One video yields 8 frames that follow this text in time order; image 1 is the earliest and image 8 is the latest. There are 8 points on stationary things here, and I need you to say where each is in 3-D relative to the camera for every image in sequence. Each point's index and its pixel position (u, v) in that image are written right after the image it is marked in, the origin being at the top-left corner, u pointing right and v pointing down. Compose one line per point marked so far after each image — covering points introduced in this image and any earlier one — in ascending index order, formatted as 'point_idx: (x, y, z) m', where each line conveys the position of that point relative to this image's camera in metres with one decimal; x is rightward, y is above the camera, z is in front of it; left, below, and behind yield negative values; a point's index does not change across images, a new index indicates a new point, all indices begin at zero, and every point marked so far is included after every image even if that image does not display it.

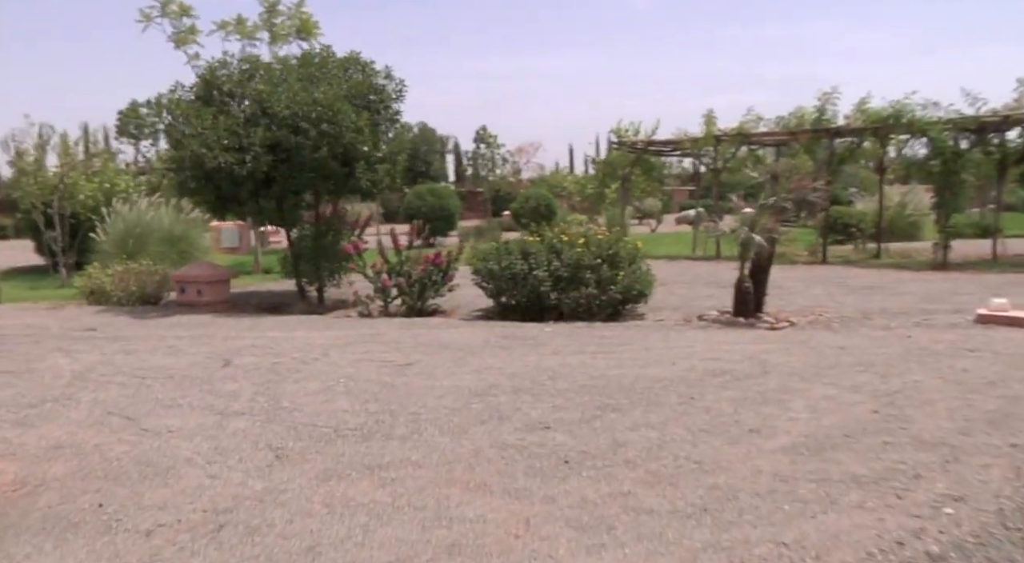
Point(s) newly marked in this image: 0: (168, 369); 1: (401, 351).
0: (-2.7, -0.7, +5.5) m
1: (-1.1, -0.7, +7.1) m
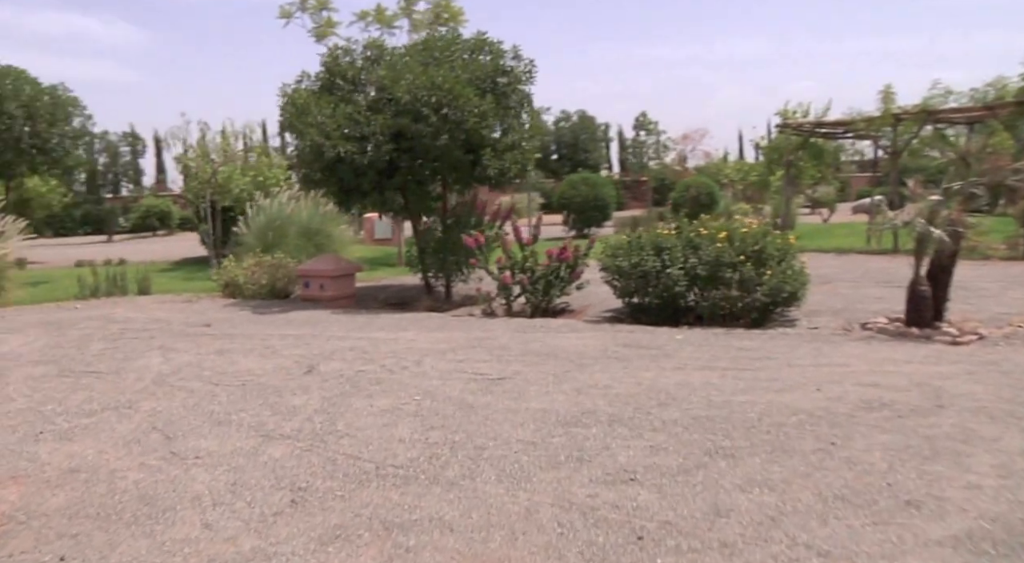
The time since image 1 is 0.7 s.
0: (-2.0, -0.7, +5.3) m
1: (-0.1, -0.7, +6.5) m
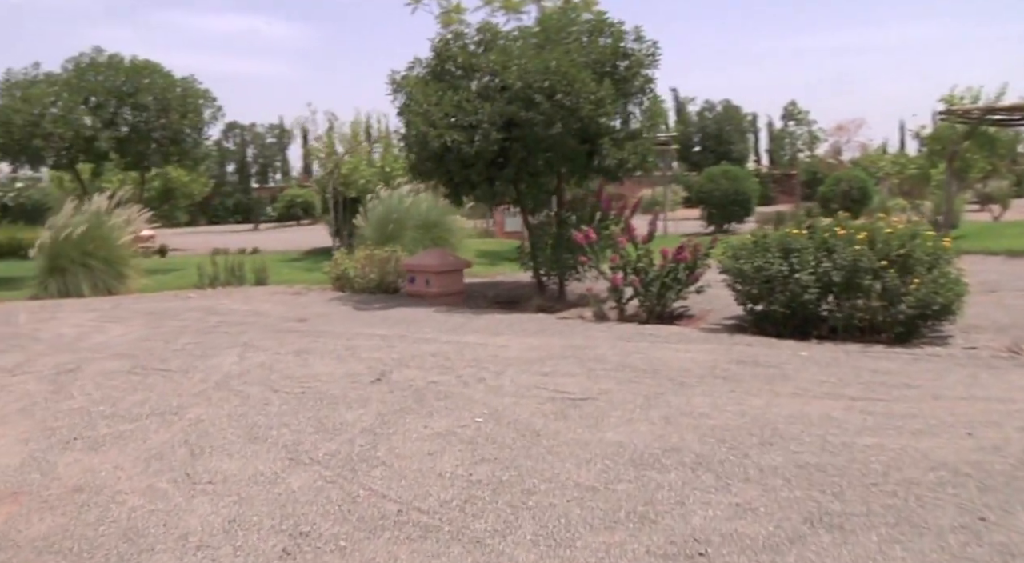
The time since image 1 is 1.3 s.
0: (-1.4, -0.7, +5.0) m
1: (+0.7, -0.8, +5.9) m
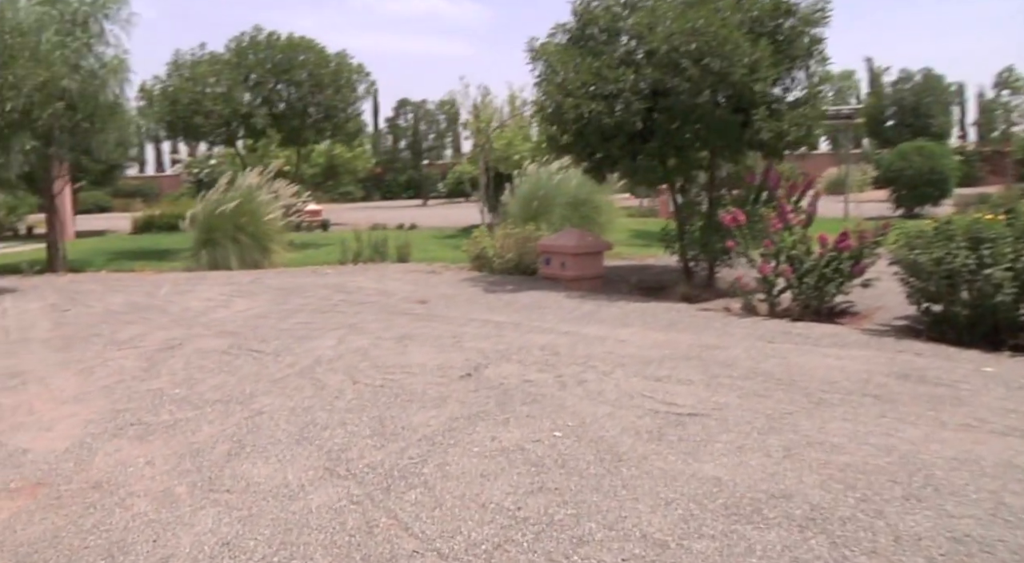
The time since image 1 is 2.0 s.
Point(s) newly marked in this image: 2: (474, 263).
0: (-0.8, -0.6, +4.7) m
1: (+1.5, -0.7, +5.2) m
2: (-0.5, +0.3, +11.9) m
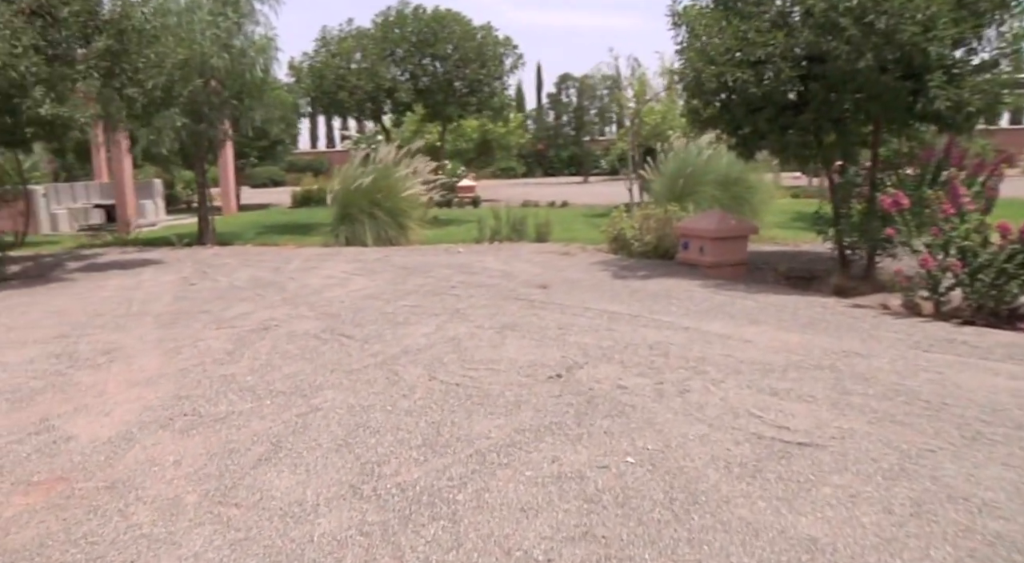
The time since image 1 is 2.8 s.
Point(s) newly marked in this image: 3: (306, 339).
0: (-0.2, -0.6, +4.4) m
1: (+2.1, -0.7, +4.4) m
2: (+1.6, +0.6, +11.3) m
3: (-1.5, -0.4, +5.1) m
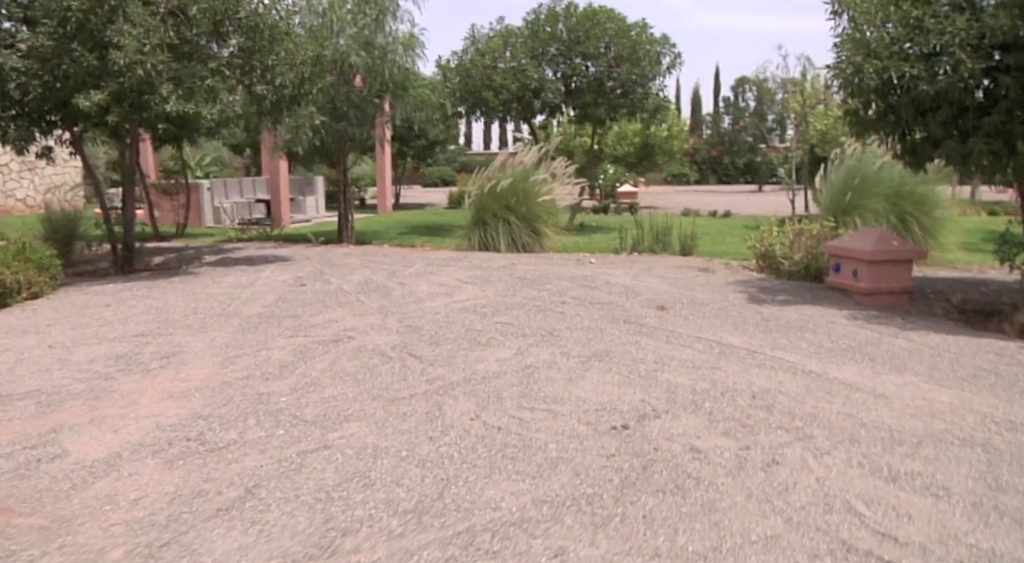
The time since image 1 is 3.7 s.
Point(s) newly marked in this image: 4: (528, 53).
0: (+0.1, -0.7, +3.8) m
1: (+2.3, -1.0, +3.3) m
2: (+3.5, +0.3, +10.1) m
3: (-1.0, -0.5, +4.9) m
4: (+0.4, +4.8, +15.0) m
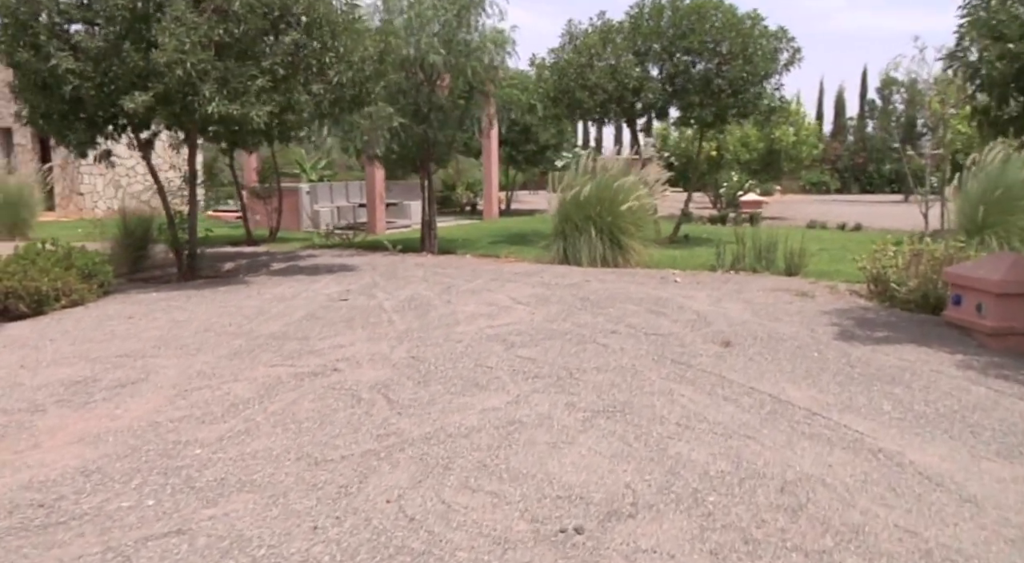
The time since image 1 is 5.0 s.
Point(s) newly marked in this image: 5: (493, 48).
0: (-0.2, -0.9, +3.0) m
1: (+1.8, -1.3, +2.1) m
2: (+4.4, -0.1, +8.6) m
3: (-1.1, -0.7, +4.2) m
4: (+2.3, +4.5, +13.9) m
5: (-0.3, +4.0, +12.0) m
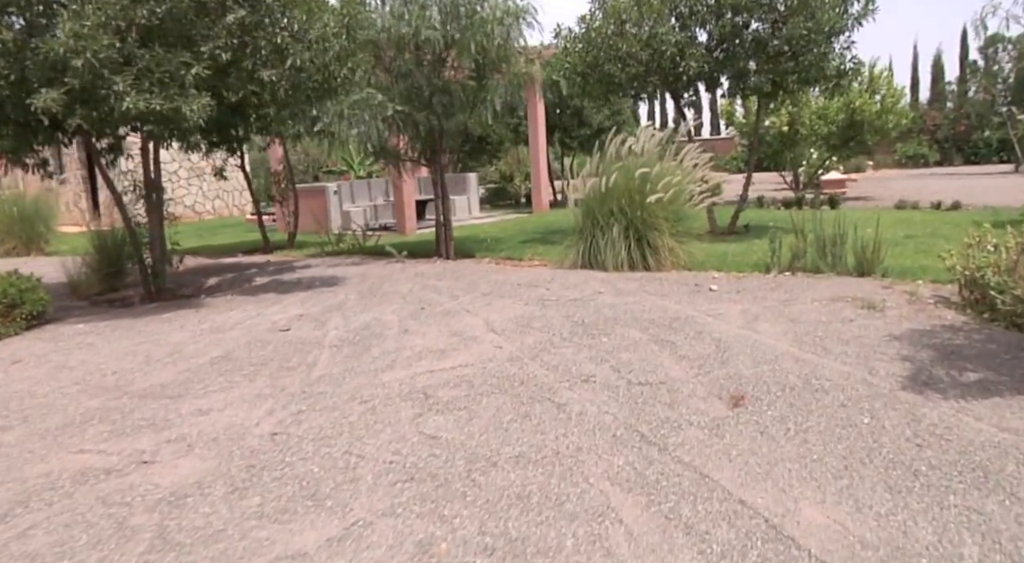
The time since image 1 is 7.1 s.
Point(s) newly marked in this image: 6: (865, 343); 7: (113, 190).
0: (-1.0, -1.2, +1.6) m
1: (+0.9, -1.5, +0.4) m
2: (+4.2, -0.1, +6.5) m
3: (-1.7, -1.0, +2.9) m
4: (+2.7, +4.4, +12.0) m
5: (-0.1, +3.9, +10.4) m
6: (+2.6, -0.6, +5.2) m
7: (-4.8, +1.1, +8.6) m
